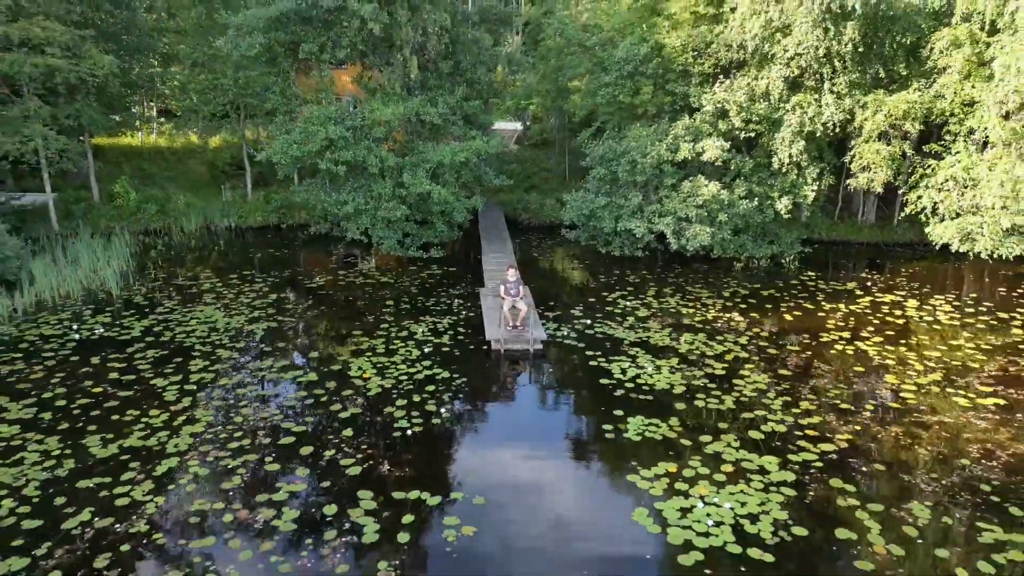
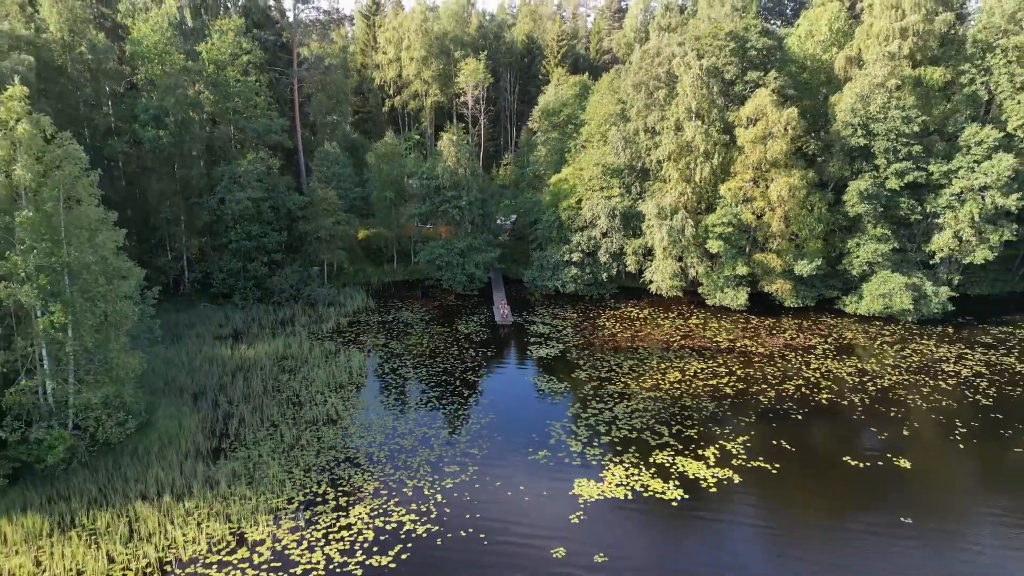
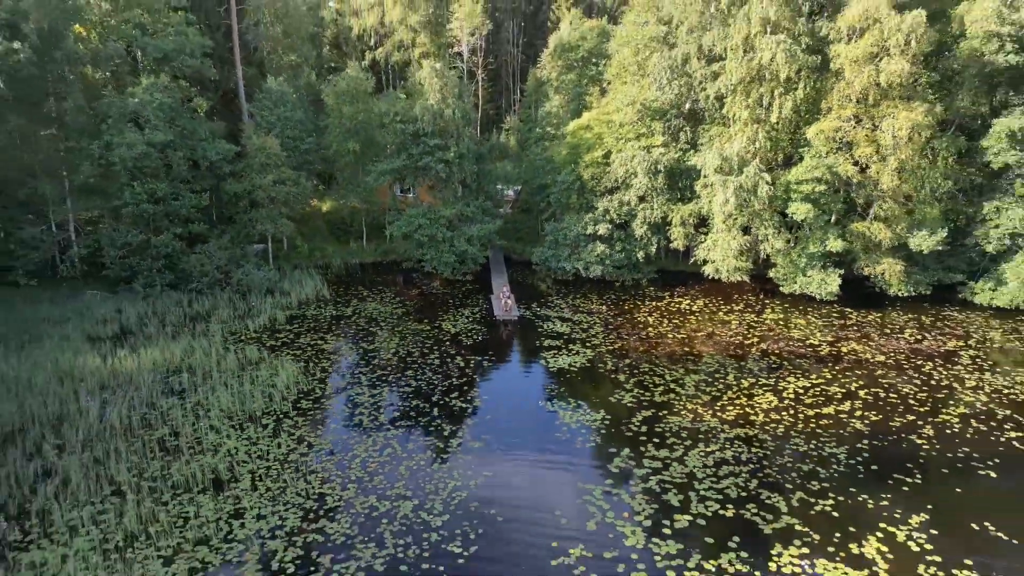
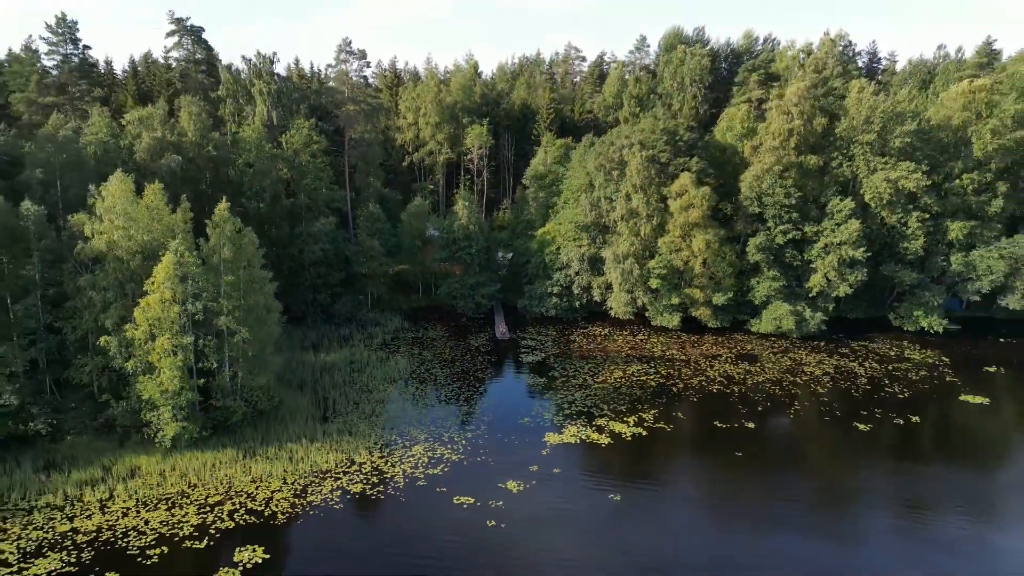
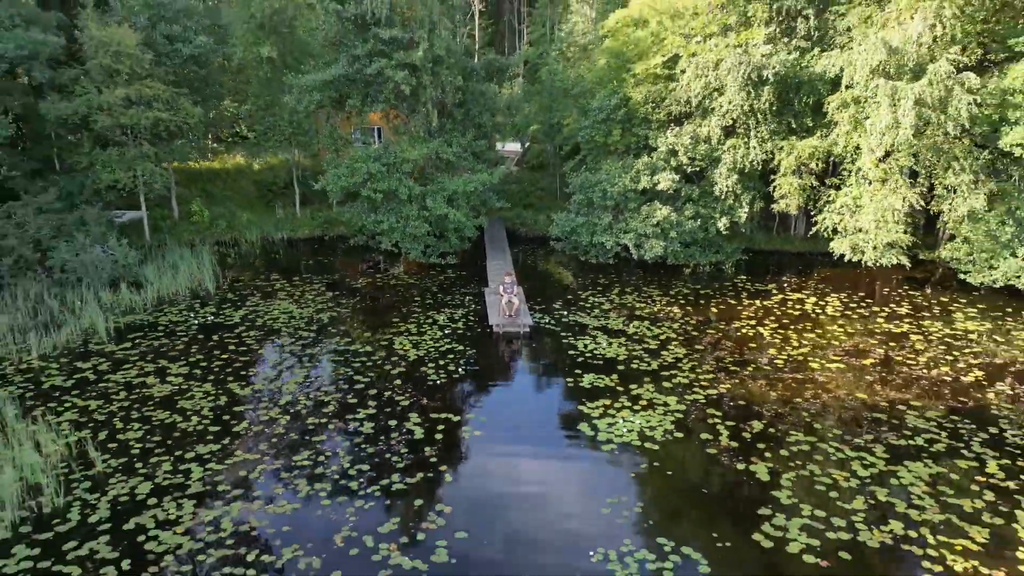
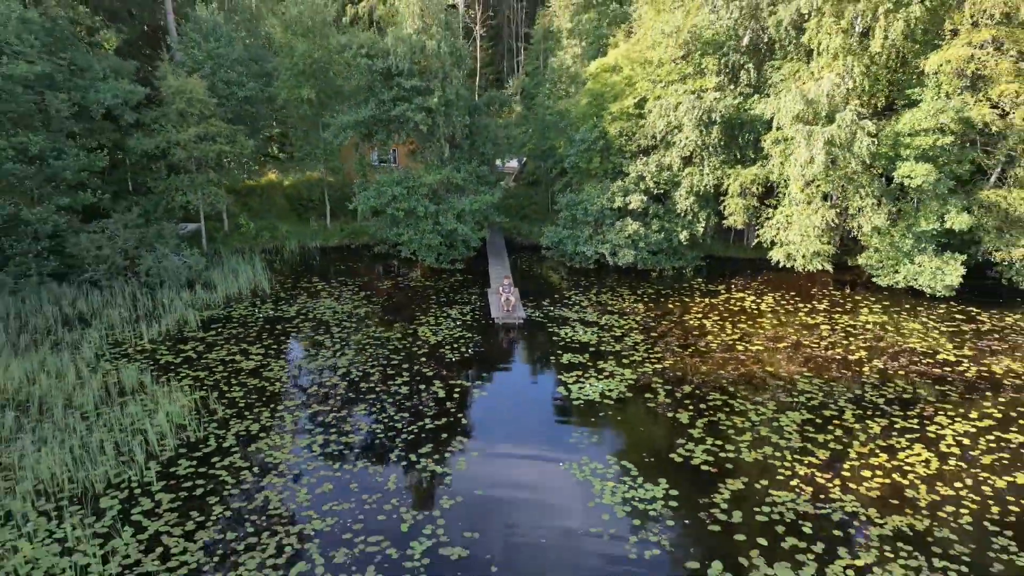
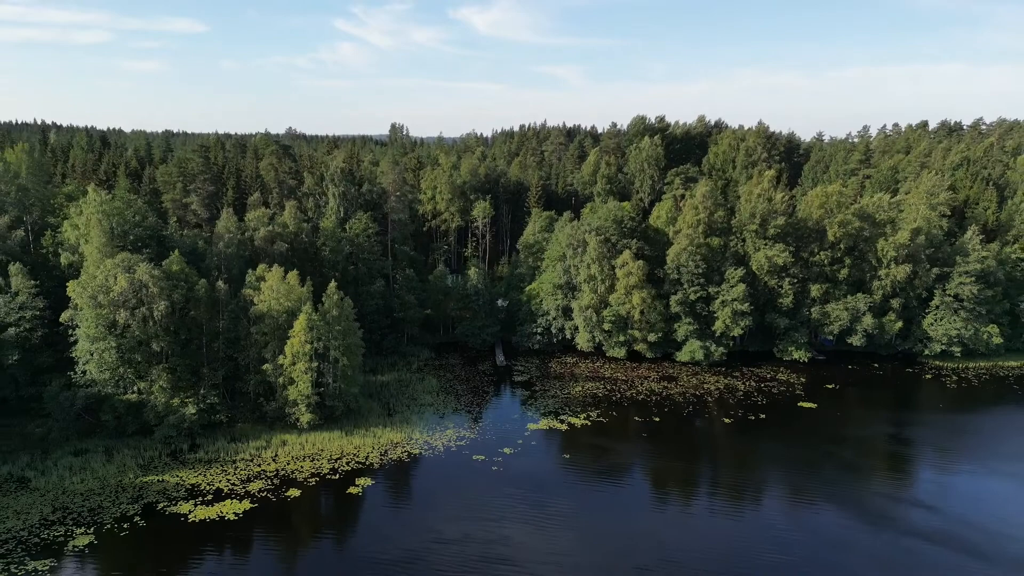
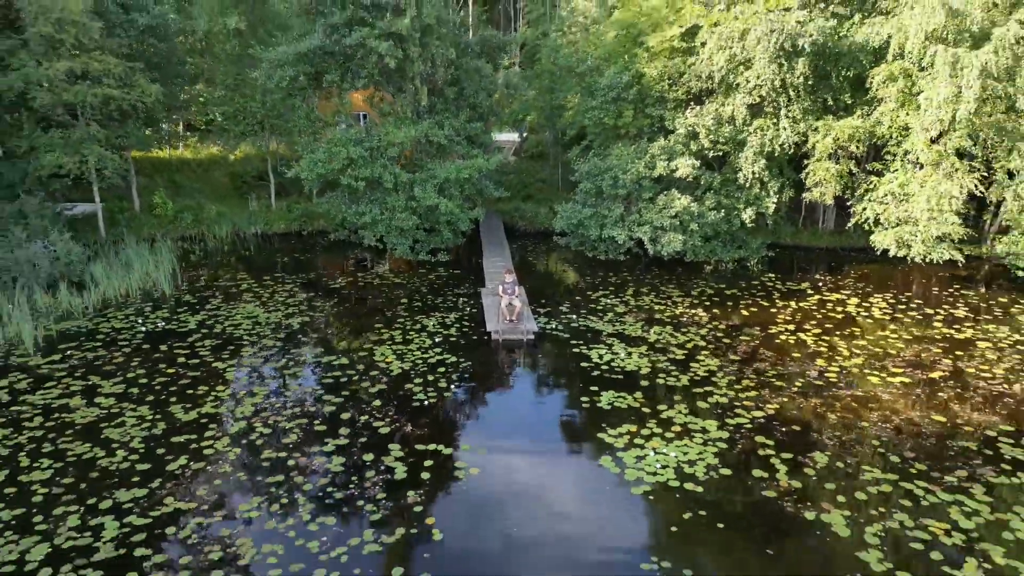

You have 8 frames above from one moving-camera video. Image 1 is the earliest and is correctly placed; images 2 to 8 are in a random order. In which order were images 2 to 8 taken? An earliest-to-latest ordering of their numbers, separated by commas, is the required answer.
8, 5, 6, 3, 2, 4, 7
